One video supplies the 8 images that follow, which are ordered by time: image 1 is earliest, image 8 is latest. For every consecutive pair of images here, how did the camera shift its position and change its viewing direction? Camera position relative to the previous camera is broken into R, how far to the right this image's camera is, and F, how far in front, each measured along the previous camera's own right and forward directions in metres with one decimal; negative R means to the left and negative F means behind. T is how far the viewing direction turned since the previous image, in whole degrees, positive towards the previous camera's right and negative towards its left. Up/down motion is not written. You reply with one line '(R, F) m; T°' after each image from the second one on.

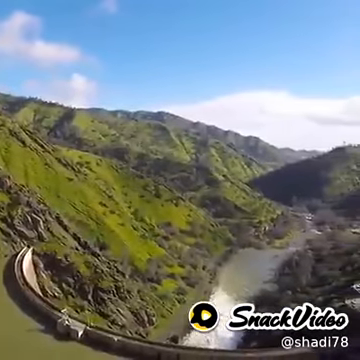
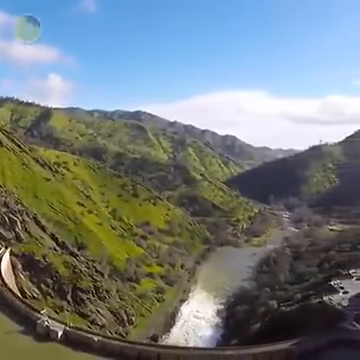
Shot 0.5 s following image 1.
(0.0, 0.0) m; +2°
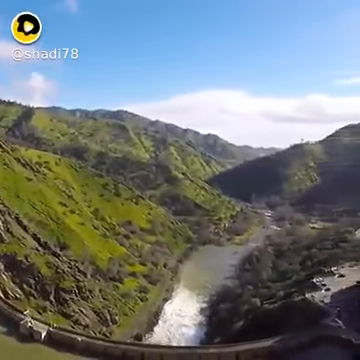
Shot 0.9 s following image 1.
(0.0, 0.0) m; +2°
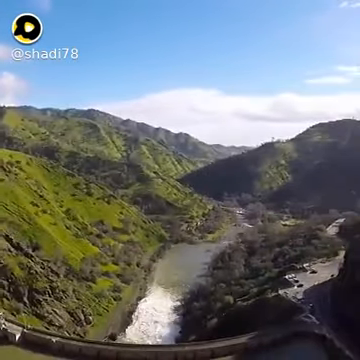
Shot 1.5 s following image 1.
(+0.1, 0.0) m; +2°
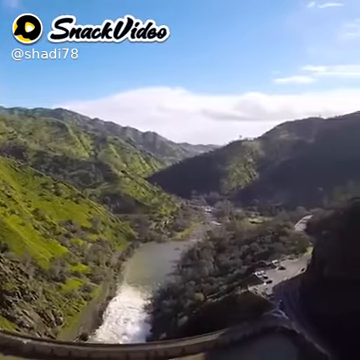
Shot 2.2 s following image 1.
(+0.1, 0.0) m; +2°
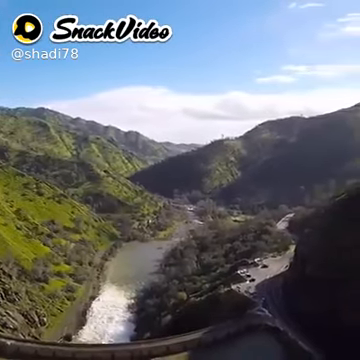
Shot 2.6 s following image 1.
(+0.1, 0.0) m; +1°
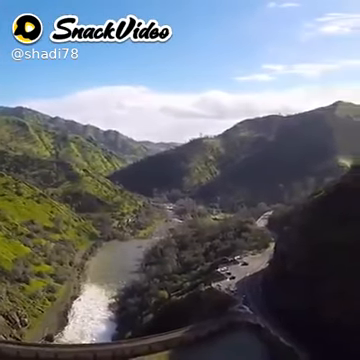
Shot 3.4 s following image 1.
(+0.1, 0.0) m; +2°
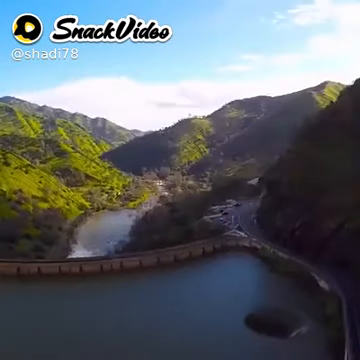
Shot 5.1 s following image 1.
(-0.6, -3.6) m; -6°
